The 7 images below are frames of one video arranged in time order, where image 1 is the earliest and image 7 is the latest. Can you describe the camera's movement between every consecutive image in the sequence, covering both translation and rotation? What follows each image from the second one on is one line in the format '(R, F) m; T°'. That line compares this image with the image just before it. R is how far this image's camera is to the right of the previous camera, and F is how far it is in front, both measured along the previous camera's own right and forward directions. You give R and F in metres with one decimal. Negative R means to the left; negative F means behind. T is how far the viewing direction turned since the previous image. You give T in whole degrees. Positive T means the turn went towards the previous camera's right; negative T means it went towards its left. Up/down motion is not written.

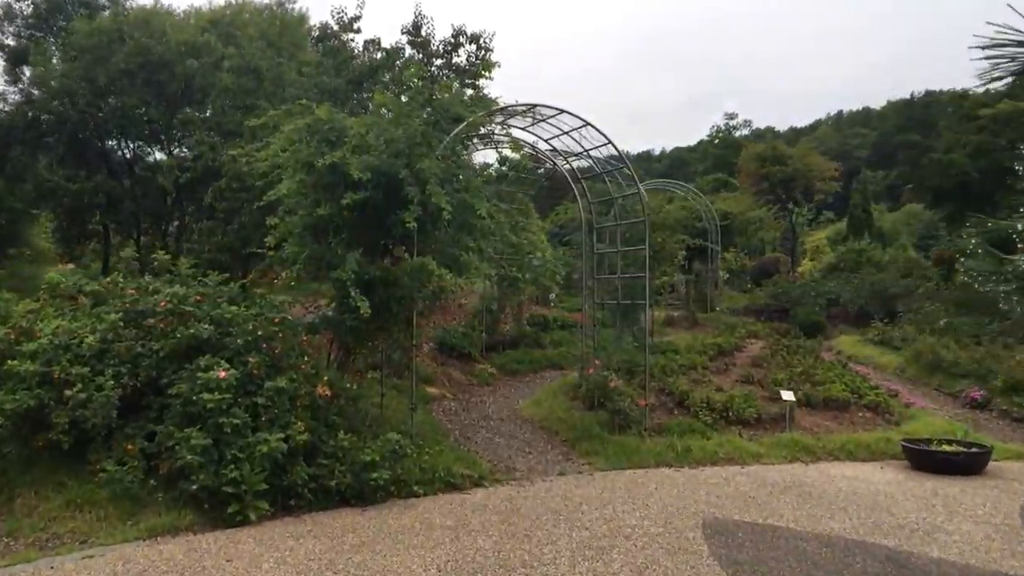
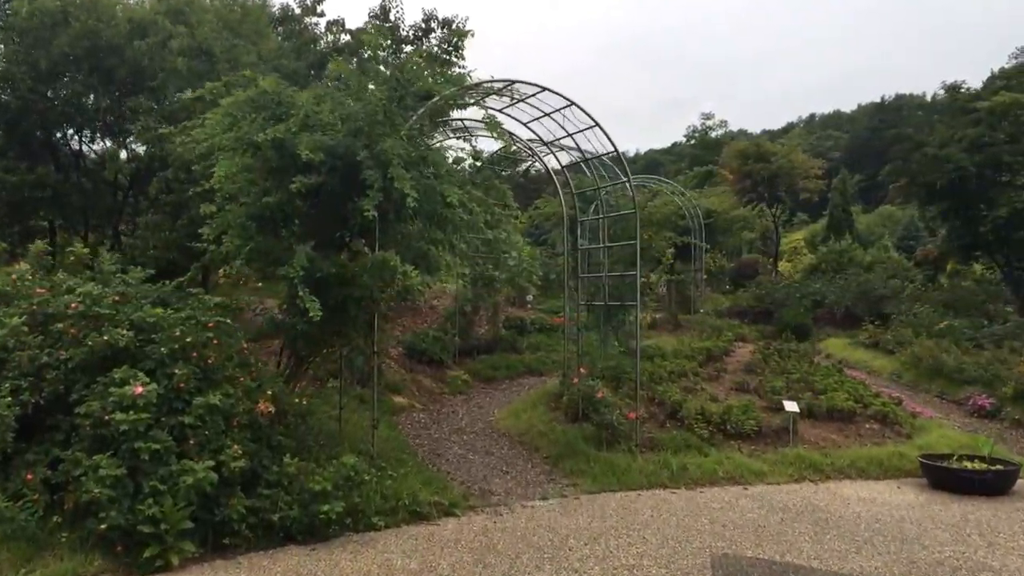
(0.0, +0.7) m; +2°
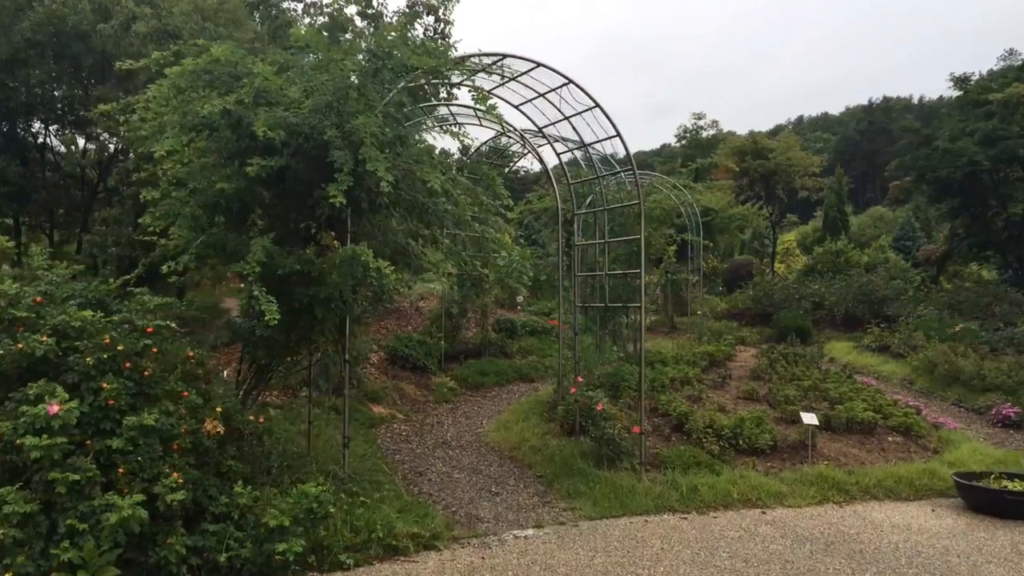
(0.0, +0.6) m; +1°
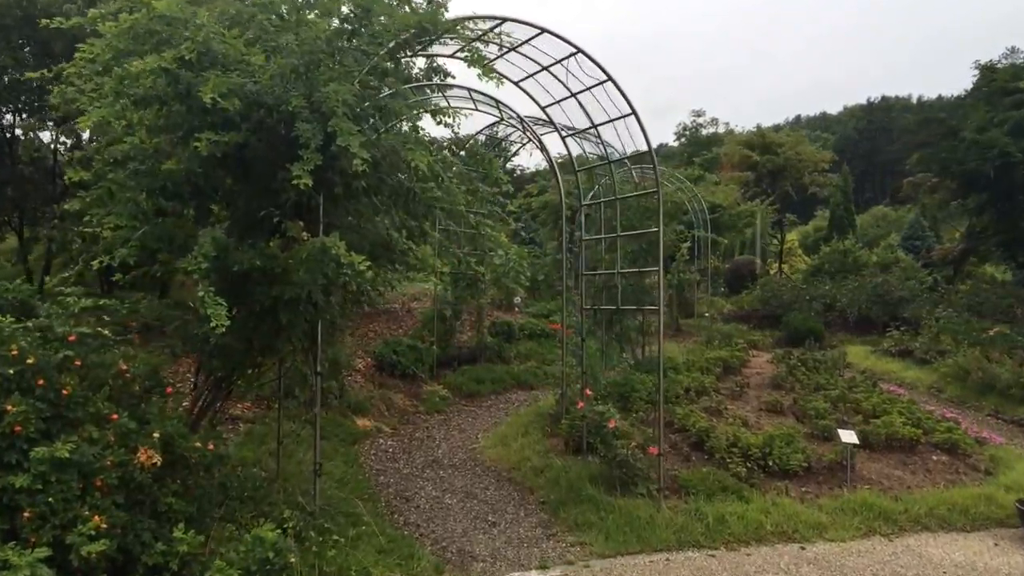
(0.0, +0.7) m; 0°
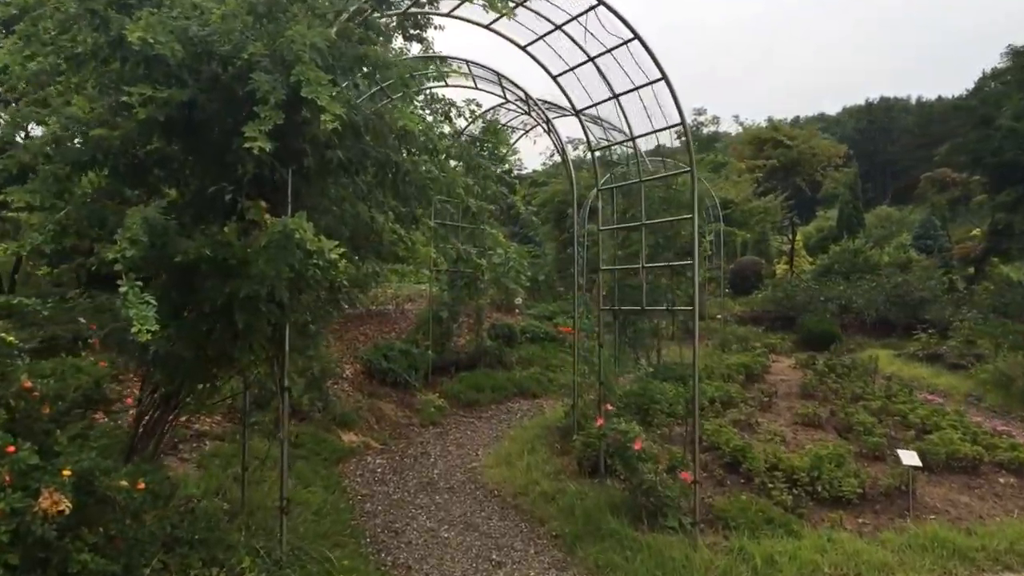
(-0.1, +0.7) m; 0°
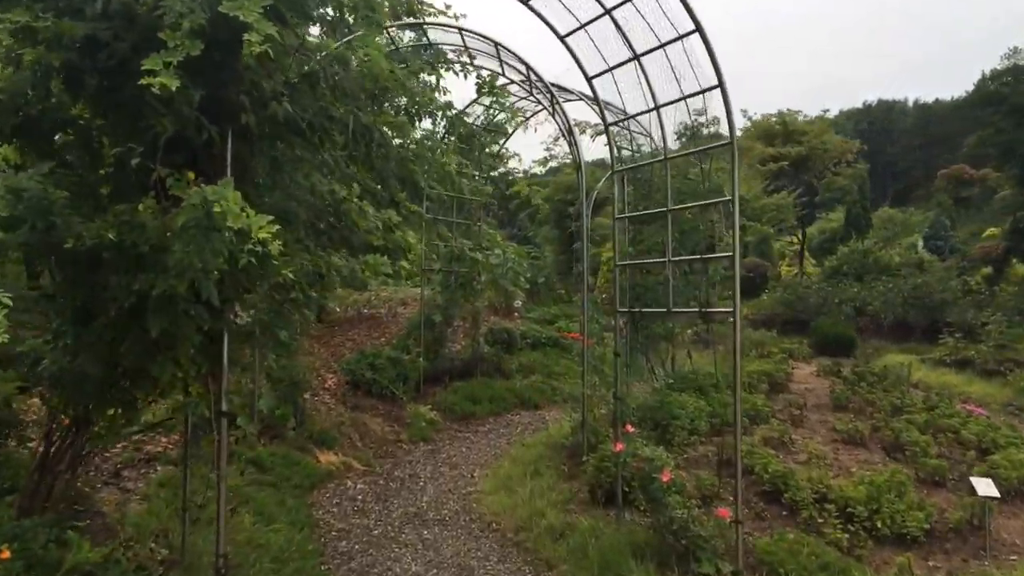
(0.0, +0.7) m; 0°
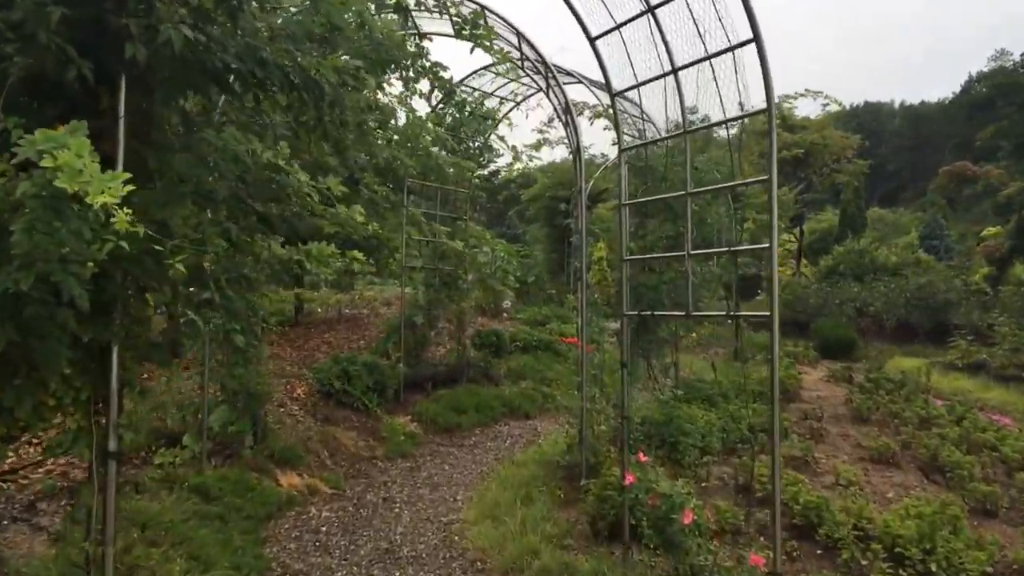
(0.0, +0.6) m; +1°
